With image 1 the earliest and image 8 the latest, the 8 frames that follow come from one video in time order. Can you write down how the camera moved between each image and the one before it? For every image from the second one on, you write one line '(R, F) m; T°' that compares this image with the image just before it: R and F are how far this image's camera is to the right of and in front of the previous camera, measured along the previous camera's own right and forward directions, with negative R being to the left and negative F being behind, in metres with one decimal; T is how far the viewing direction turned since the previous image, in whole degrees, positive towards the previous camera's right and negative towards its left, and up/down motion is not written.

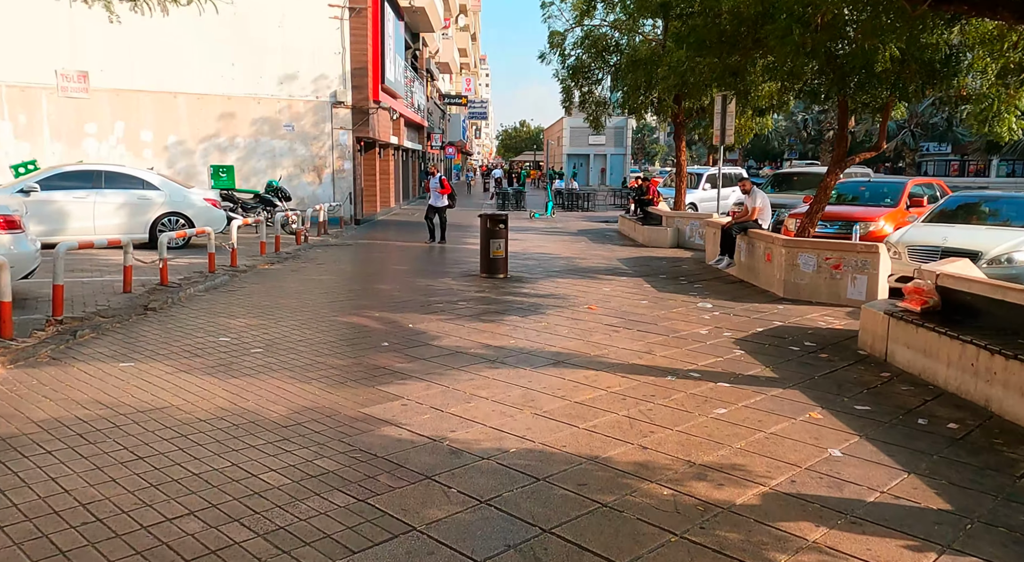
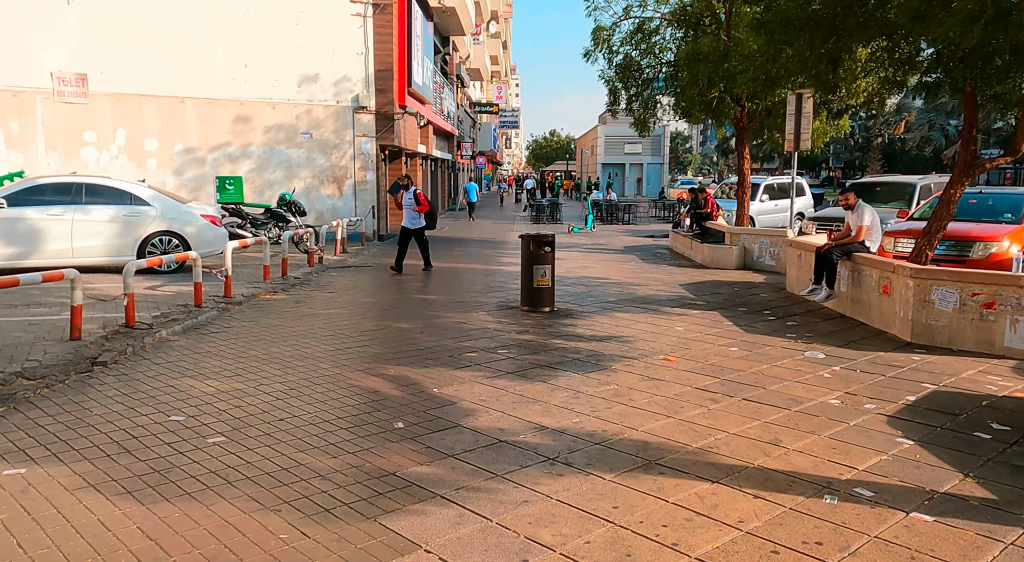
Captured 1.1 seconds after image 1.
(-0.2, +1.9) m; -2°
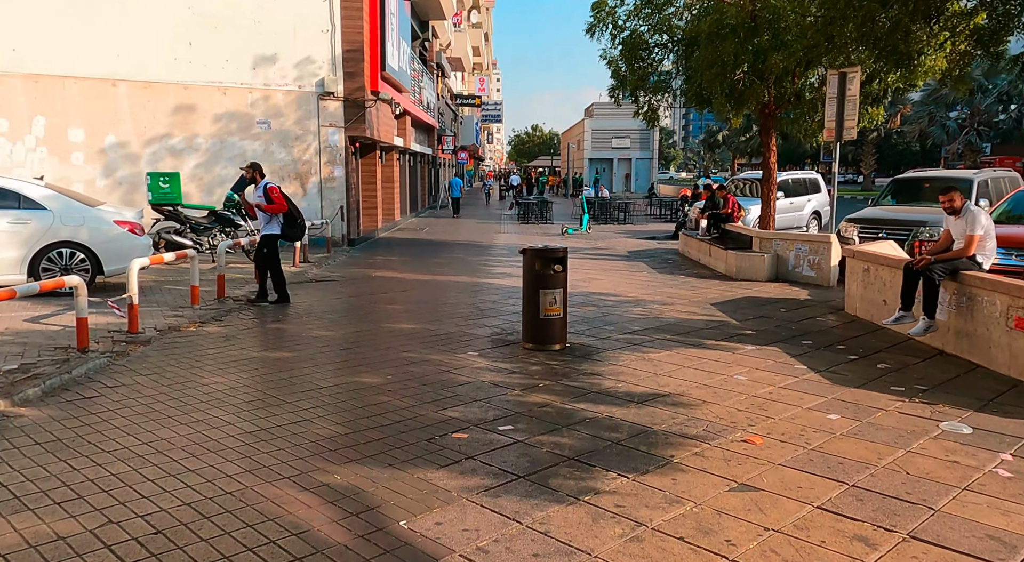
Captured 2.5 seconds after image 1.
(-0.2, +2.3) m; +1°
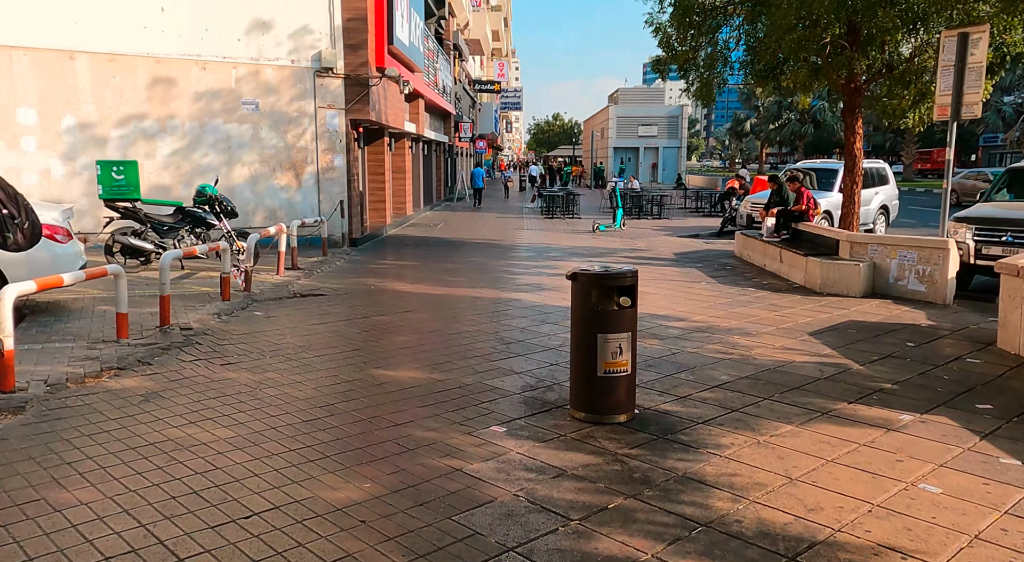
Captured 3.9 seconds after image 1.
(-0.2, +2.3) m; -1°
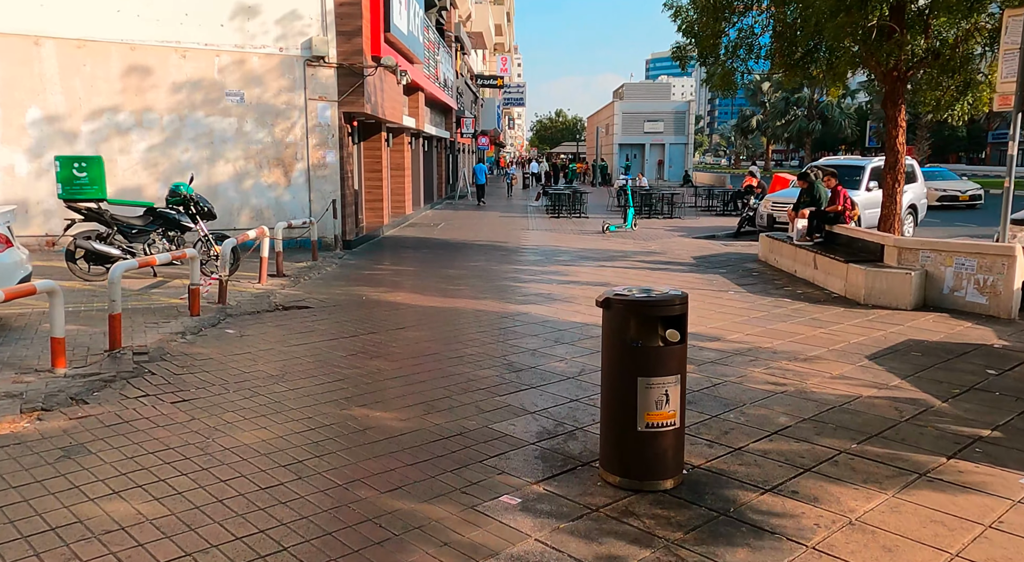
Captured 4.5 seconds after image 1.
(-0.1, +1.1) m; 0°
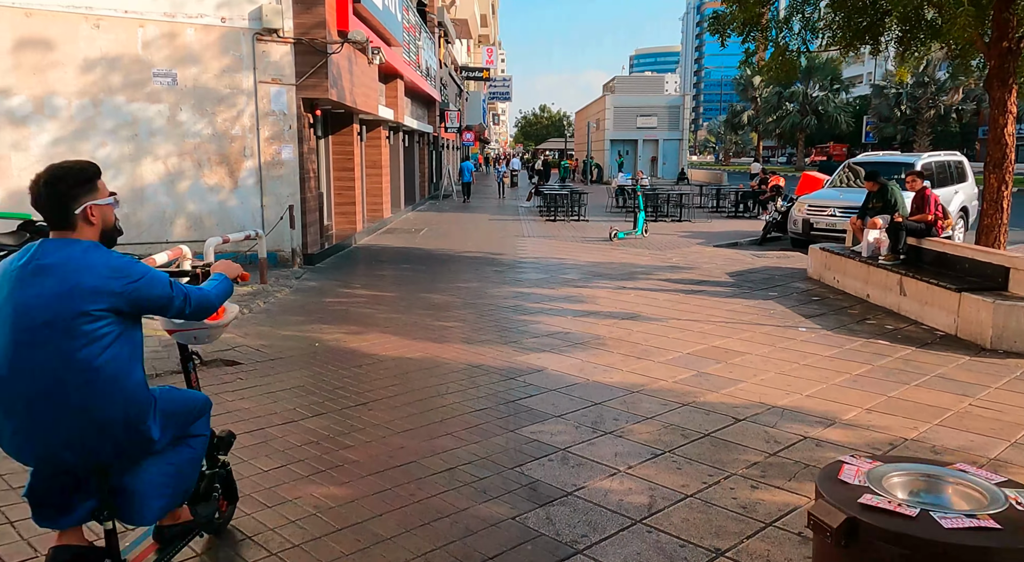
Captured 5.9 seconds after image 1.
(-0.2, +2.4) m; +1°
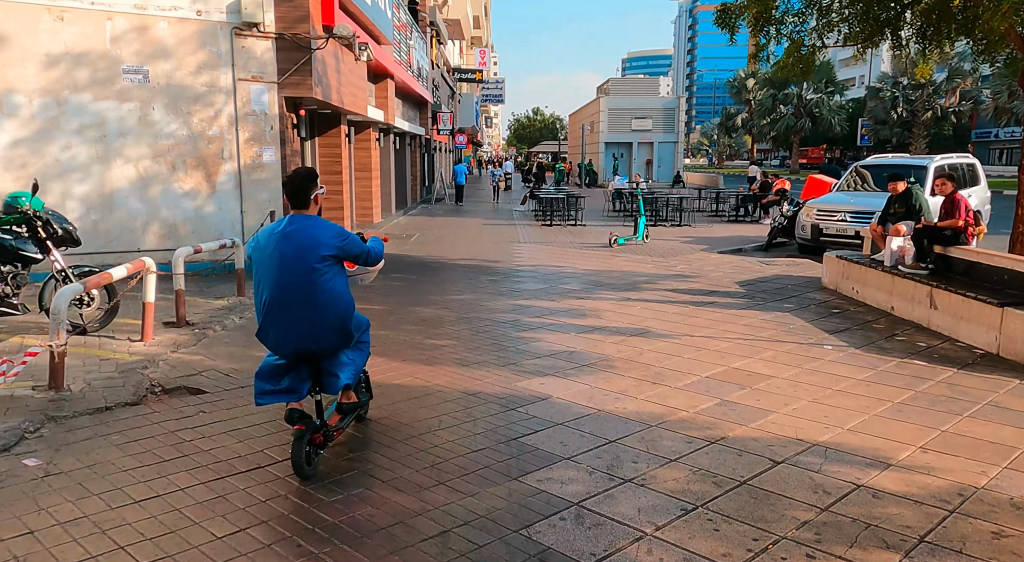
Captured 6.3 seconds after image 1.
(-0.1, +0.7) m; +1°
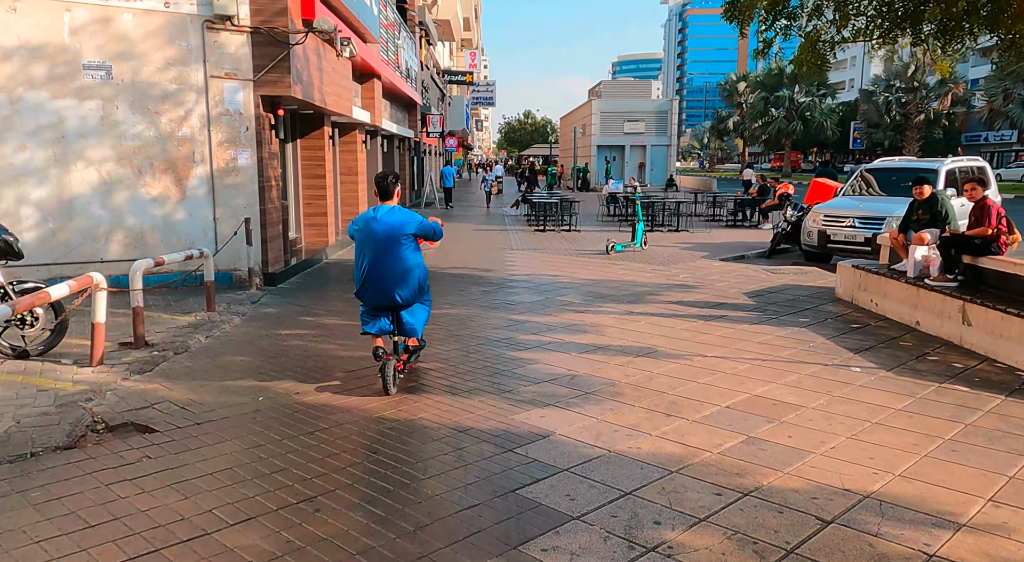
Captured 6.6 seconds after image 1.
(0.0, +0.7) m; +1°
